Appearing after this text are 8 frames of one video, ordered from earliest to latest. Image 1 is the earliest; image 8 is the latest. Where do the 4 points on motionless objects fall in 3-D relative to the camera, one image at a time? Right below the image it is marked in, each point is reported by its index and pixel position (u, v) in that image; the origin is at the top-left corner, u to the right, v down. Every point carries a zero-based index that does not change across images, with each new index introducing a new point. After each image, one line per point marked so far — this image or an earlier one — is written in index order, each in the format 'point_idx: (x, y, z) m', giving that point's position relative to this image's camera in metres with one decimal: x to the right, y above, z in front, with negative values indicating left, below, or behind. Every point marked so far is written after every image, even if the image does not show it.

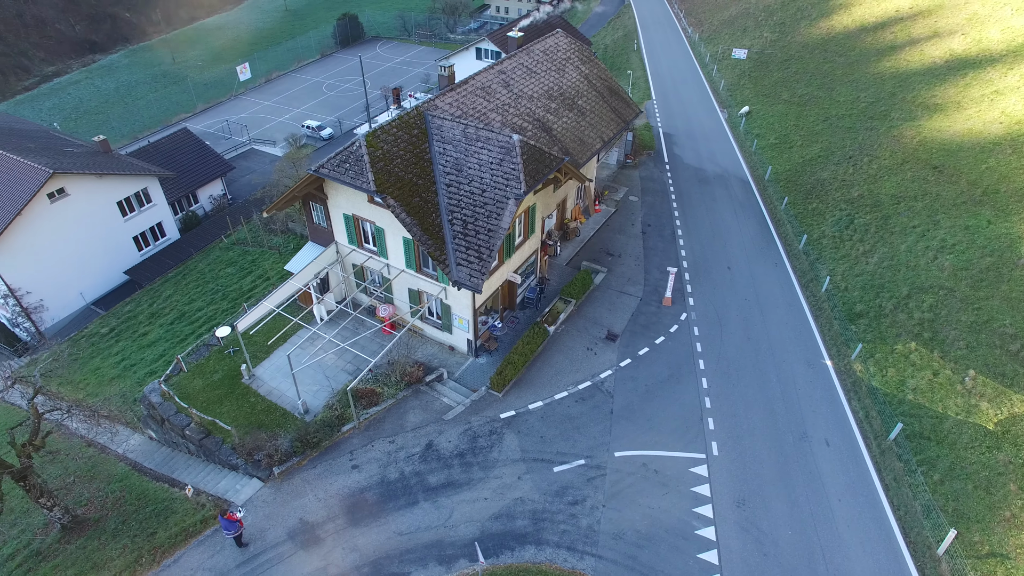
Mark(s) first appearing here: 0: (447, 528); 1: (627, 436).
0: (-2.0, -7.2, +17.6) m
1: (+3.9, -5.1, +19.9) m
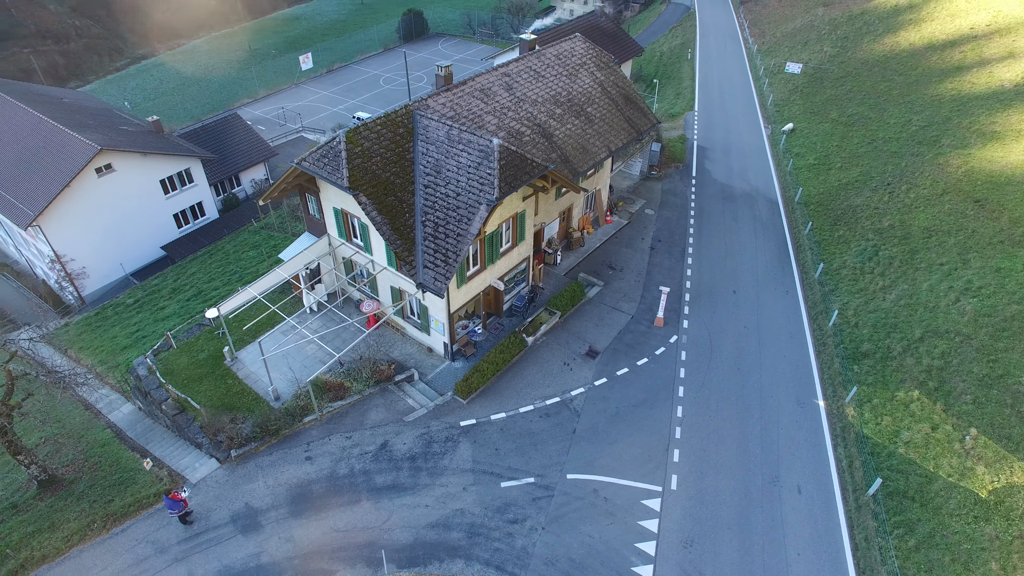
0: (-3.9, -7.3, +17.5) m
1: (+2.3, -5.6, +19.1) m
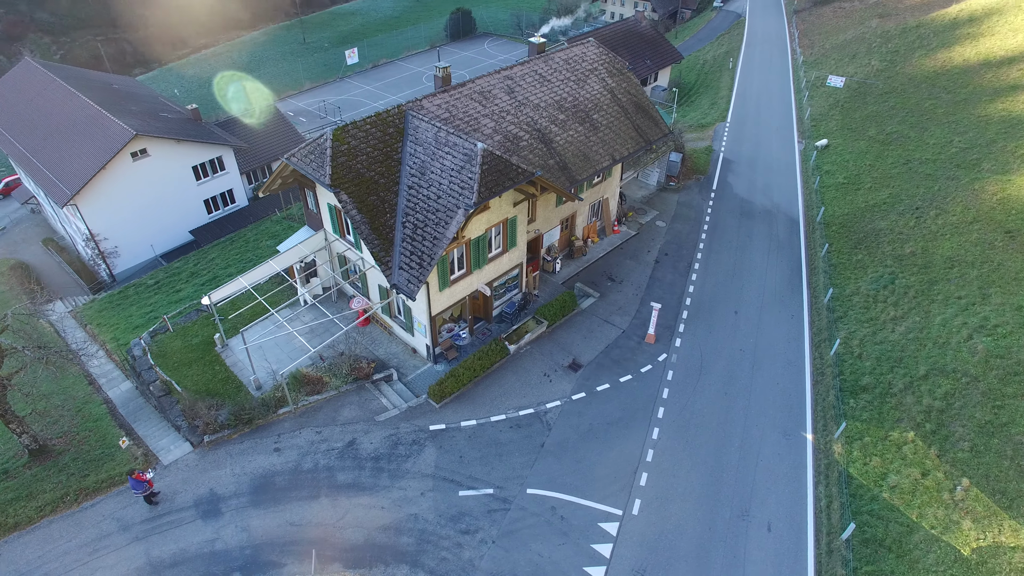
0: (-5.3, -7.2, +17.5) m
1: (+1.1, -6.0, +18.7) m
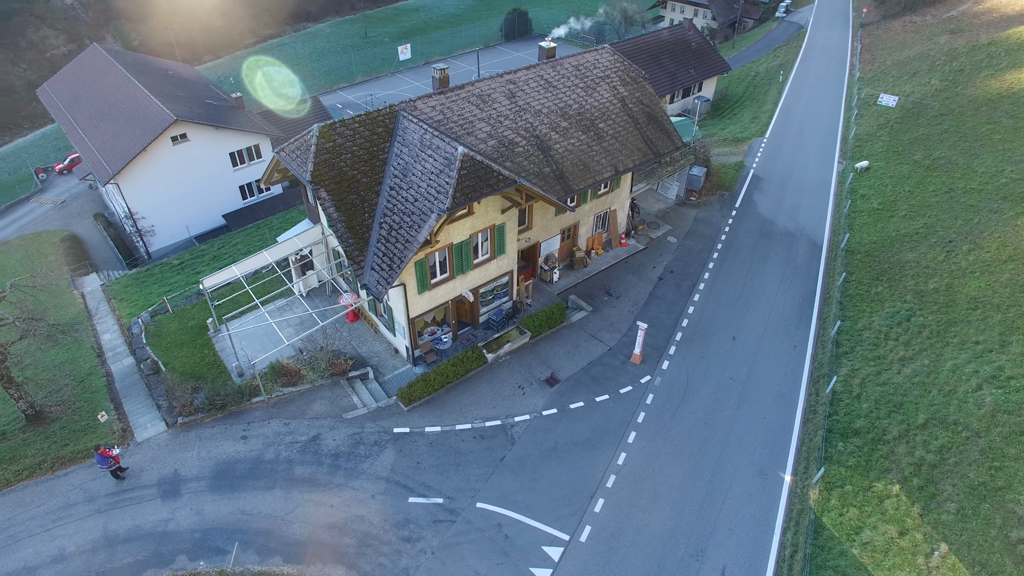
0: (-6.9, -7.1, +17.6) m
1: (-0.4, -6.3, +18.2) m
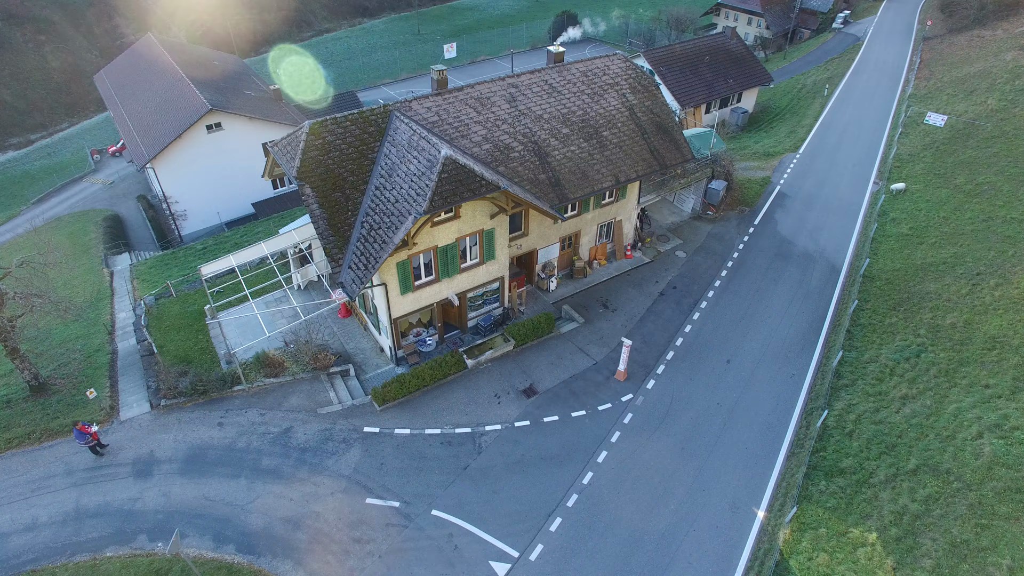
0: (-8.3, -6.8, +17.9) m
1: (-1.7, -6.5, +18.0) m
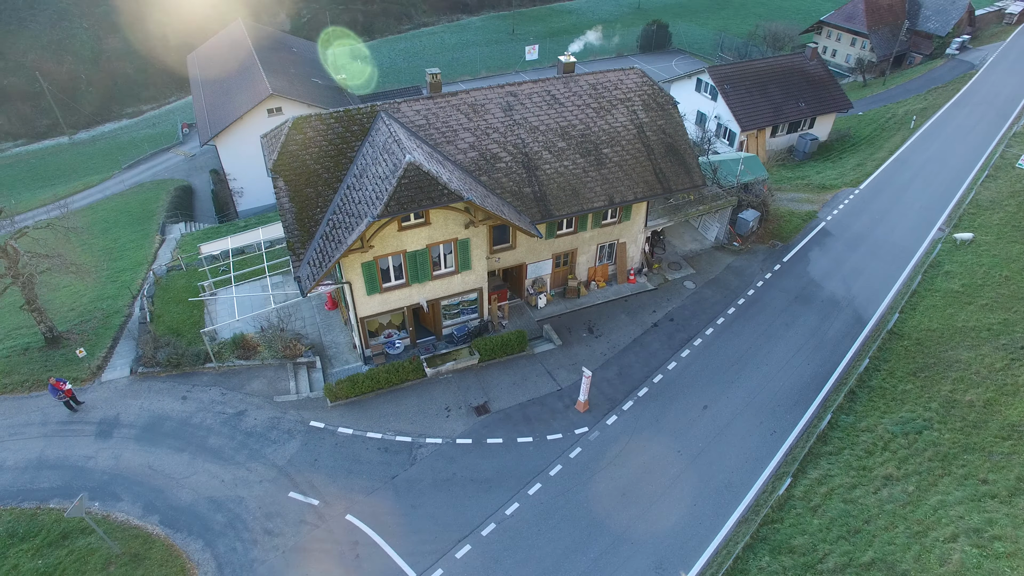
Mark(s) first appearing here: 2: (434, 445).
0: (-10.7, -6.3, +18.6) m
1: (-4.1, -6.7, +17.7) m
2: (-2.6, -5.3, +19.7) m
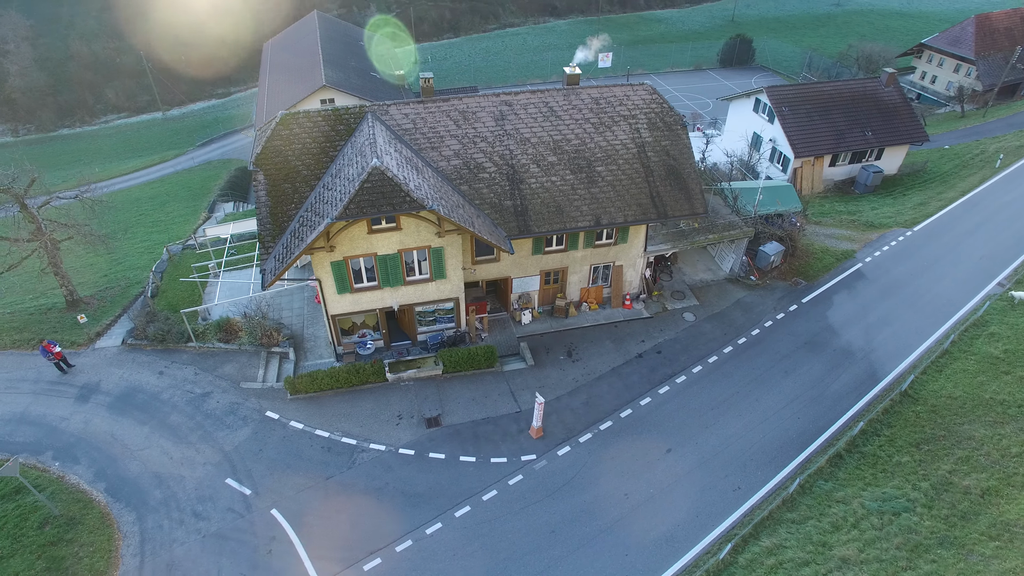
0: (-12.7, -5.6, +19.4) m
1: (-6.4, -6.7, +17.8) m
2: (-4.5, -5.5, +19.5) m
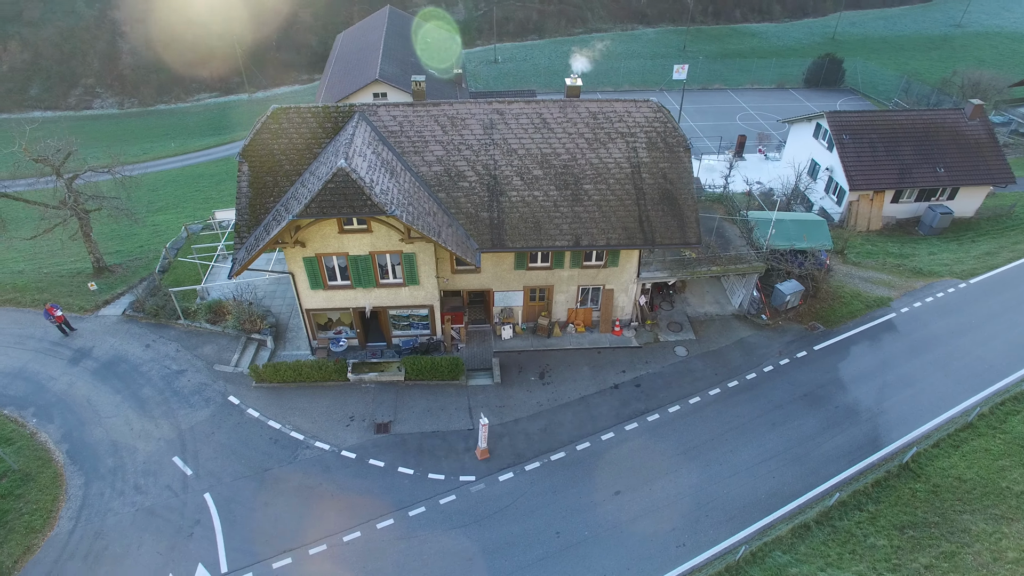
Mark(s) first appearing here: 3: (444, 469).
0: (-14.6, -4.7, +20.5) m
1: (-8.6, -6.4, +18.0) m
2: (-6.4, -5.4, +19.5) m
3: (-2.1, -6.0, +19.2) m
